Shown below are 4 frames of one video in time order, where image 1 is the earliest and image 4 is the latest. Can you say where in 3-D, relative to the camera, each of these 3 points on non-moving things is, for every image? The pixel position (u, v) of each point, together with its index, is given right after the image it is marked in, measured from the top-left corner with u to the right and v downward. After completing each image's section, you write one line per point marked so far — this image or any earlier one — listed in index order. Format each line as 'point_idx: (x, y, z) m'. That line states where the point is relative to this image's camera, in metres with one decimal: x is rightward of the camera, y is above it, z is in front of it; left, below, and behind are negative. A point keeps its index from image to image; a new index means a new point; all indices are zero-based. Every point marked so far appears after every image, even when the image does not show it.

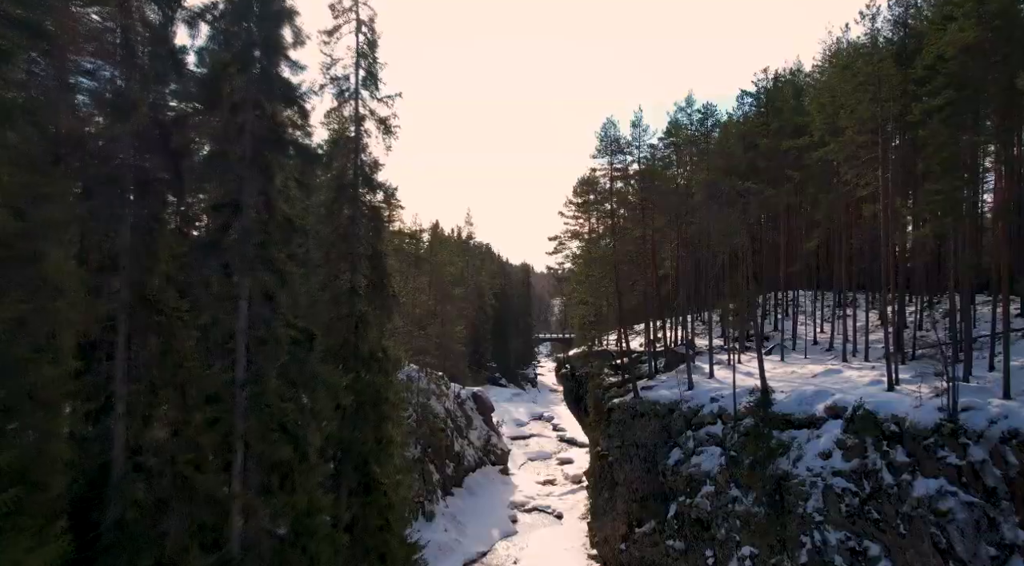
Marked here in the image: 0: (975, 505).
0: (+12.6, -6.0, +19.1) m
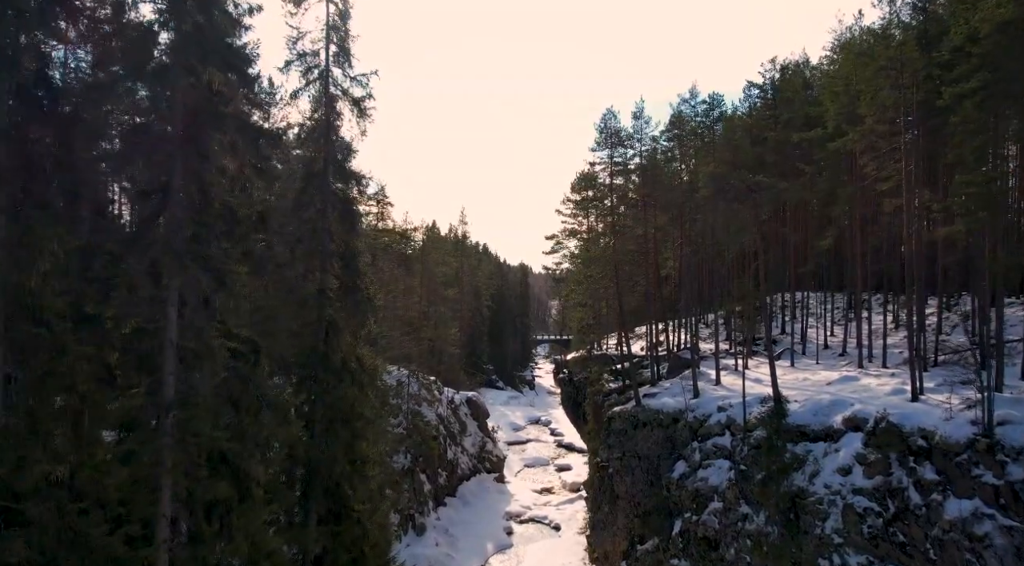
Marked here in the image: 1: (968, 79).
0: (+12.4, -6.1, +17.3) m
1: (+12.9, +5.8, +19.9) m
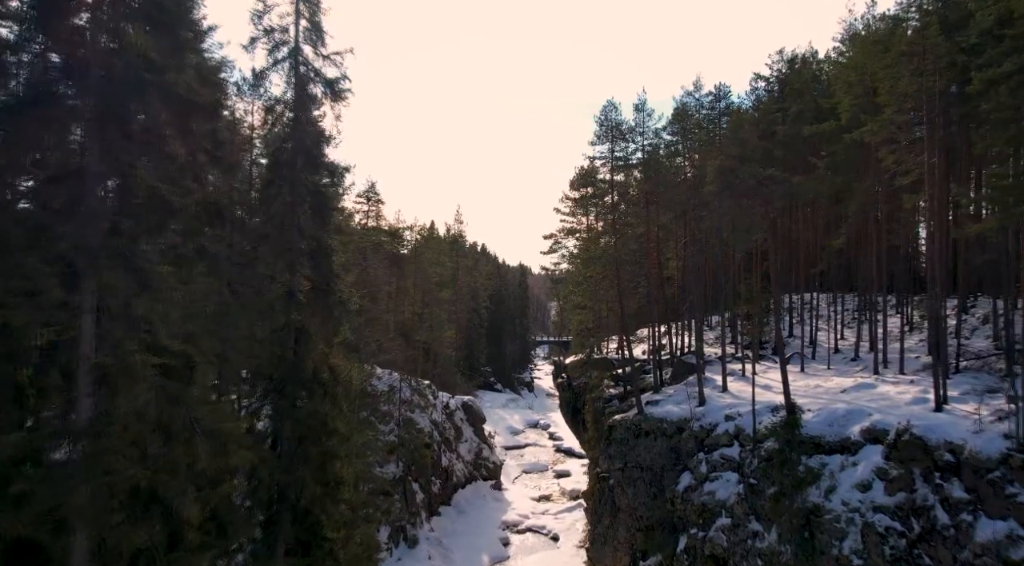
0: (+12.2, -6.1, +15.8) m
1: (+12.8, +5.7, +18.5) m
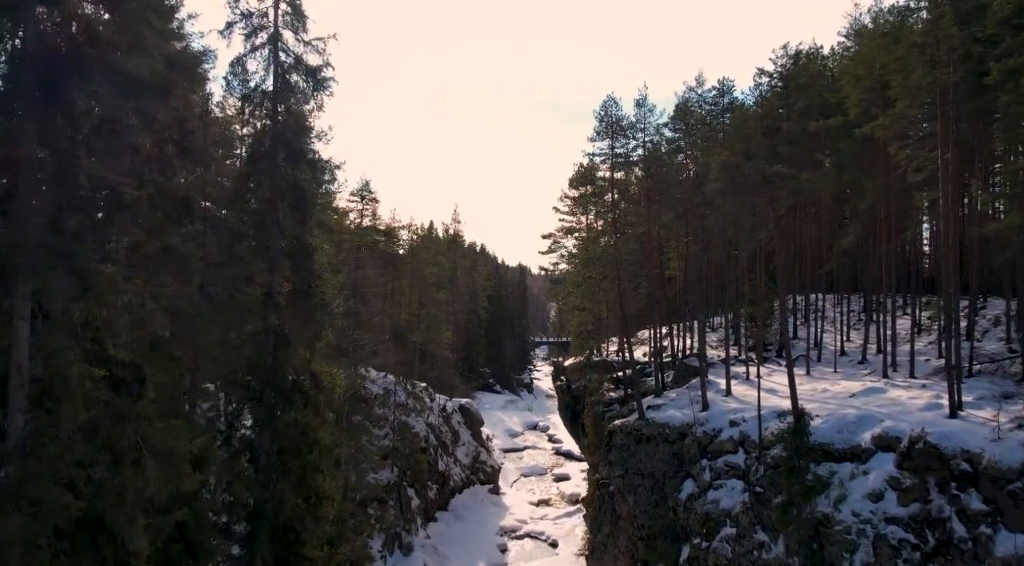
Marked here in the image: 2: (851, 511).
0: (+12.1, -6.1, +15.0) m
1: (+12.6, +5.7, +17.6) m
2: (+8.9, -6.0, +18.5) m
